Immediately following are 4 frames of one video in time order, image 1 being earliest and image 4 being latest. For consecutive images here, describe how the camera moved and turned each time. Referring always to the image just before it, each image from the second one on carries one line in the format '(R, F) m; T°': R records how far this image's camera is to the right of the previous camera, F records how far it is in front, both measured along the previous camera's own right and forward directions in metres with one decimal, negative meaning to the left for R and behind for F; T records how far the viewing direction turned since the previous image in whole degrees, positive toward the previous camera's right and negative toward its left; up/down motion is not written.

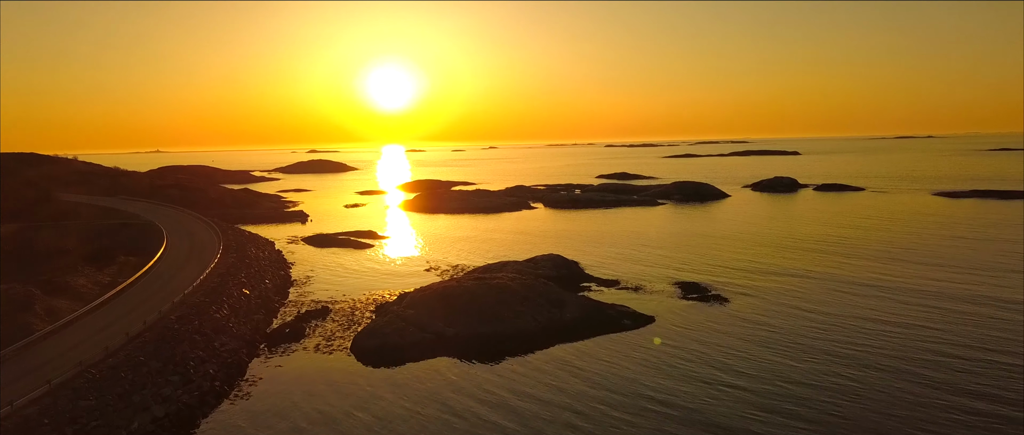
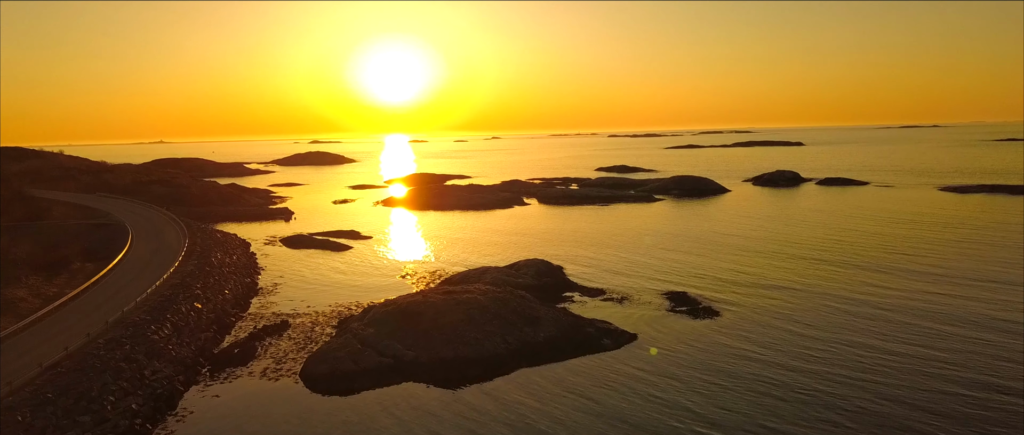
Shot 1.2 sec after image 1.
(+1.0, +1.6) m; 0°
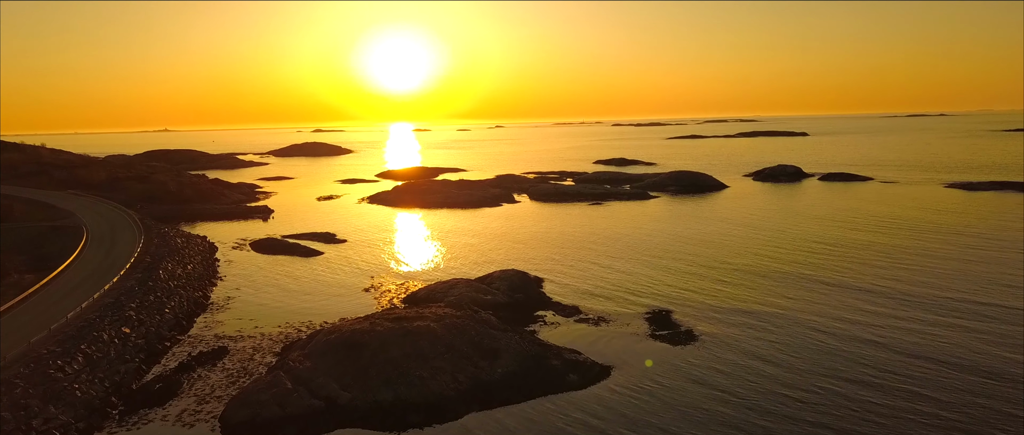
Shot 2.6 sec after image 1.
(+1.2, +2.0) m; 0°
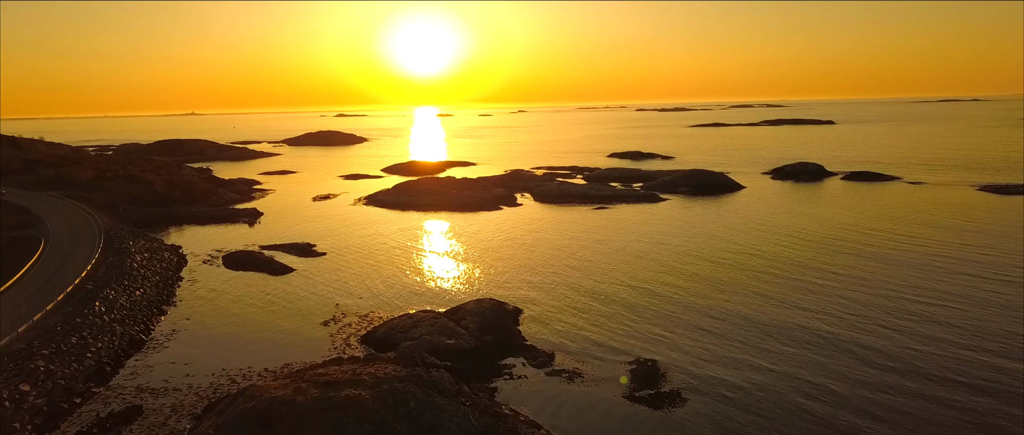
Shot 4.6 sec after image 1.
(+1.7, +2.7) m; -2°
